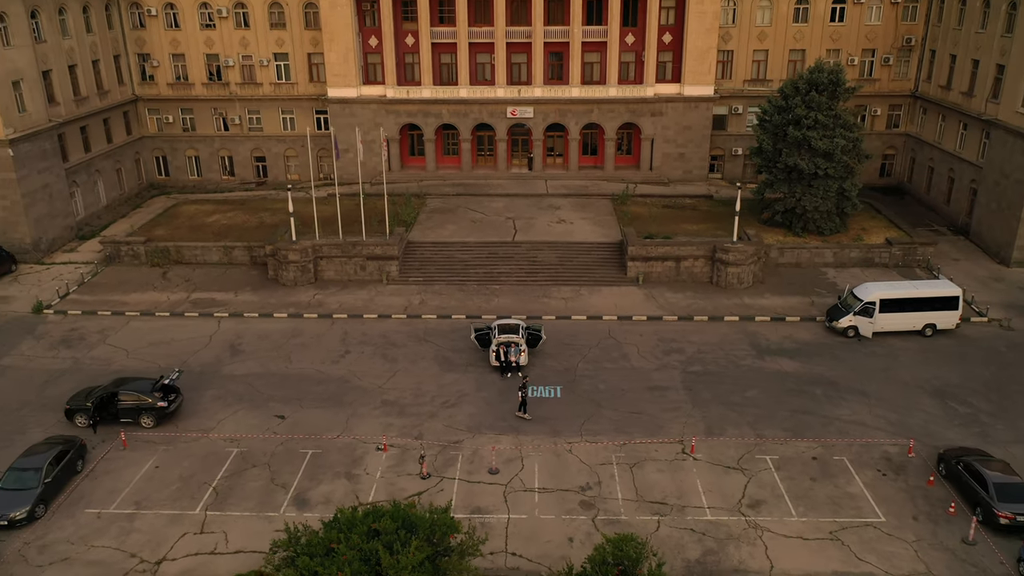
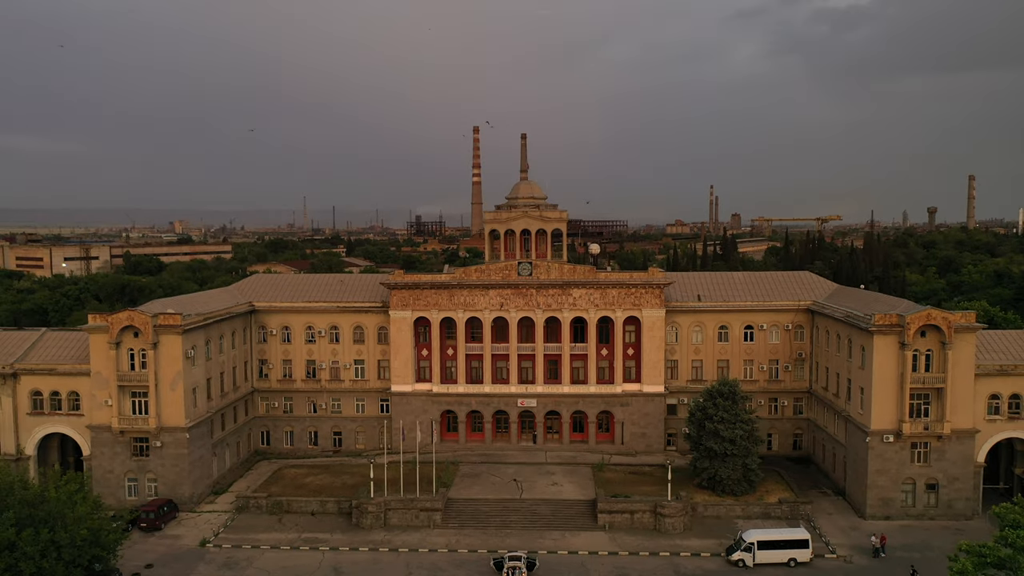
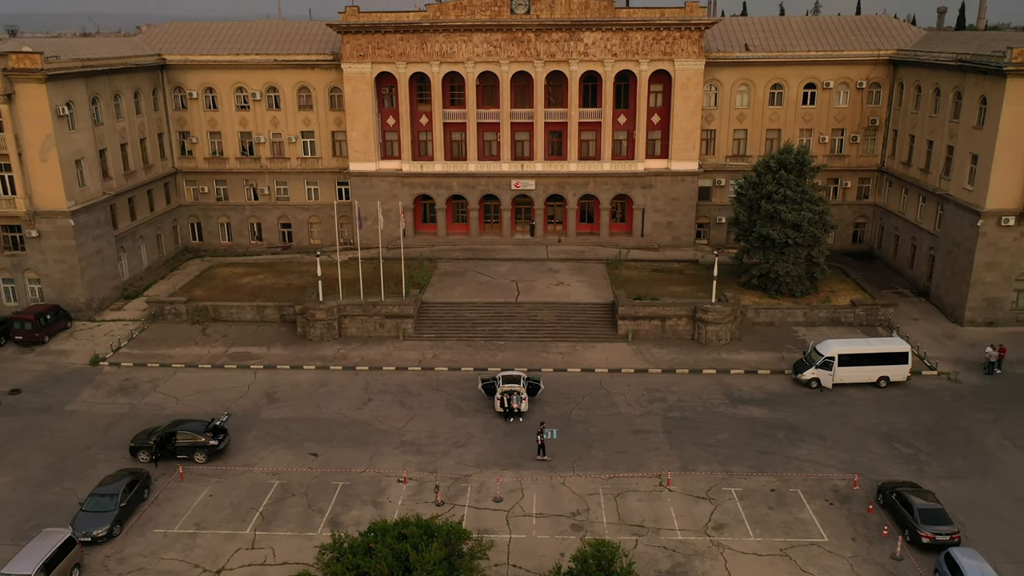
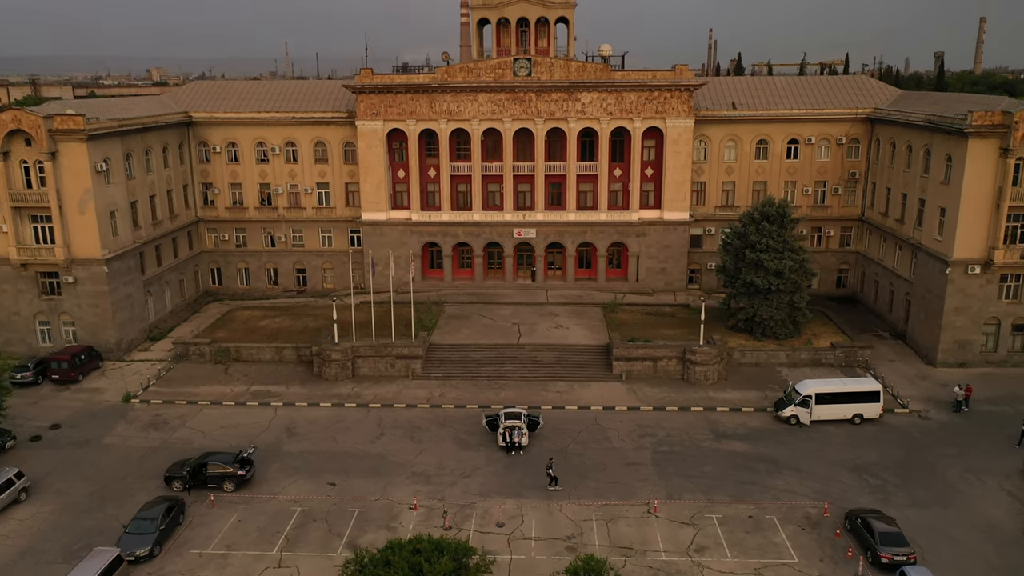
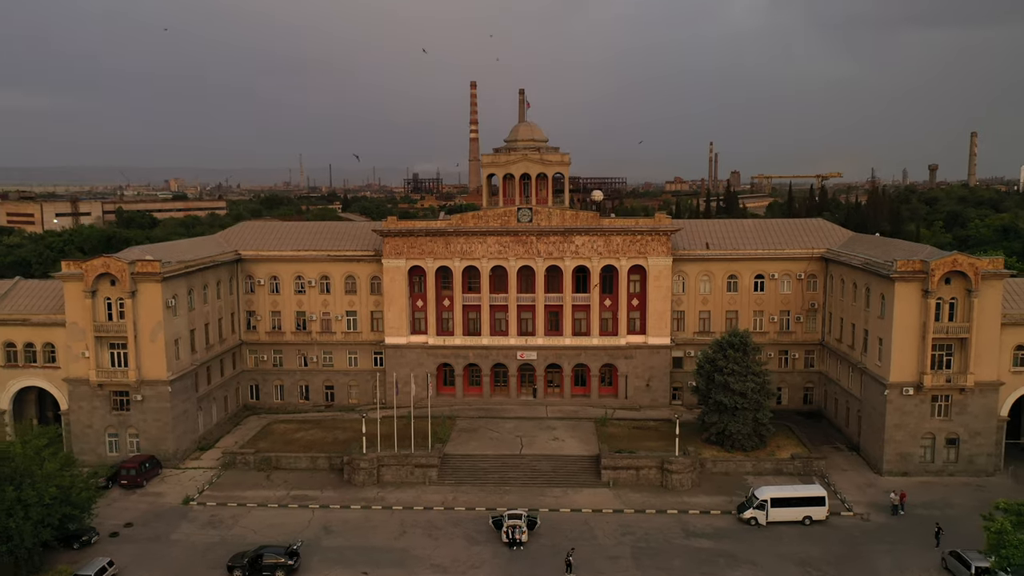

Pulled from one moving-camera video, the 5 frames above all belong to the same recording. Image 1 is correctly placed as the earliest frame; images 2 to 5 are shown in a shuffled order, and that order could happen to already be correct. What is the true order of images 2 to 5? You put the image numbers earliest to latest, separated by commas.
3, 4, 5, 2
